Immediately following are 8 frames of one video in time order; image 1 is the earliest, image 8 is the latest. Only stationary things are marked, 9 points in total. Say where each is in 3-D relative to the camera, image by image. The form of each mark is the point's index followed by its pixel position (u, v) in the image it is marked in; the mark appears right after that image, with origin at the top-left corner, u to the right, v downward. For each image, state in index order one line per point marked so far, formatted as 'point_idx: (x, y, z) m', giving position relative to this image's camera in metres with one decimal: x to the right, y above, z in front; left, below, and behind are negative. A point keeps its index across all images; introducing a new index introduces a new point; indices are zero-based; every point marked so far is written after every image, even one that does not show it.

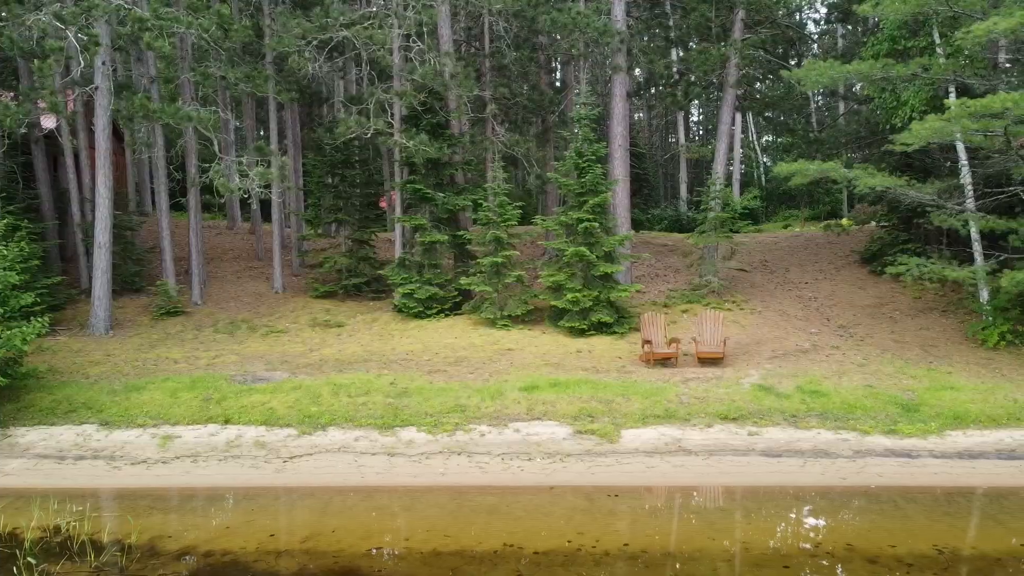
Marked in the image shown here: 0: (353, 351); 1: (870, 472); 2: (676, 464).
0: (-1.5, -0.6, +11.6) m
1: (+2.3, -1.2, +7.9) m
2: (+1.1, -1.2, +8.1) m
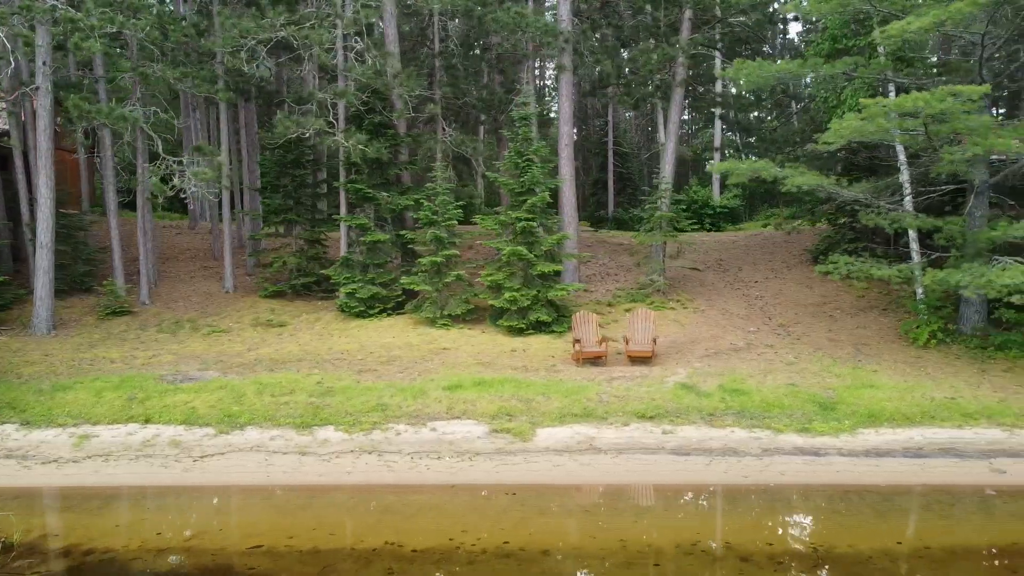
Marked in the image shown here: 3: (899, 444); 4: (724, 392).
0: (-2.1, -0.6, +11.6) m
1: (+1.7, -1.2, +7.9) m
2: (+0.5, -1.2, +8.1) m
3: (+2.6, -1.1, +8.3) m
4: (+1.7, -0.8, +9.6) m
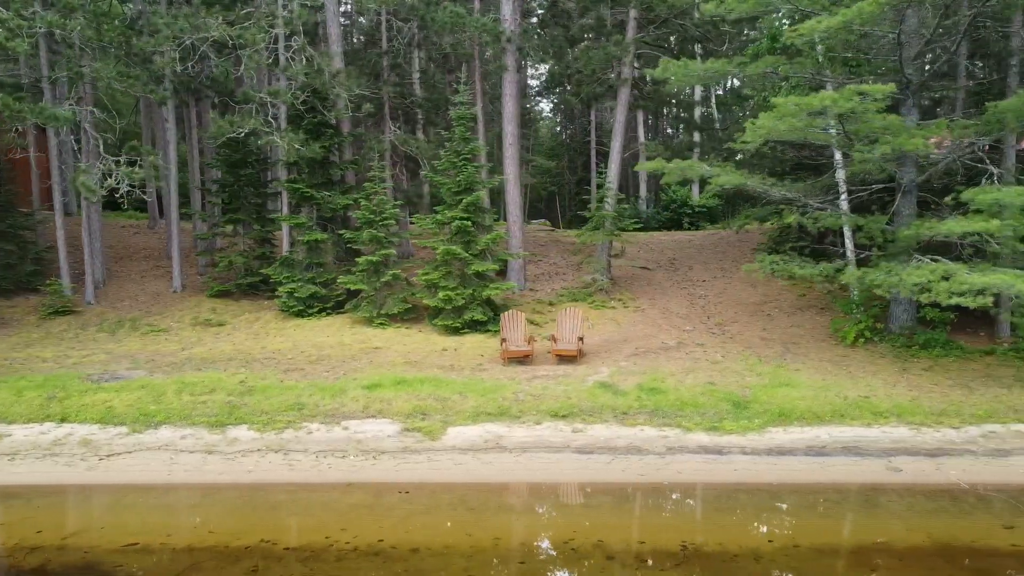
0: (-2.8, -0.6, +11.6) m
1: (+1.0, -1.2, +7.9) m
2: (-0.2, -1.2, +8.1) m
3: (+2.0, -1.1, +8.3) m
4: (+1.0, -0.8, +9.6) m
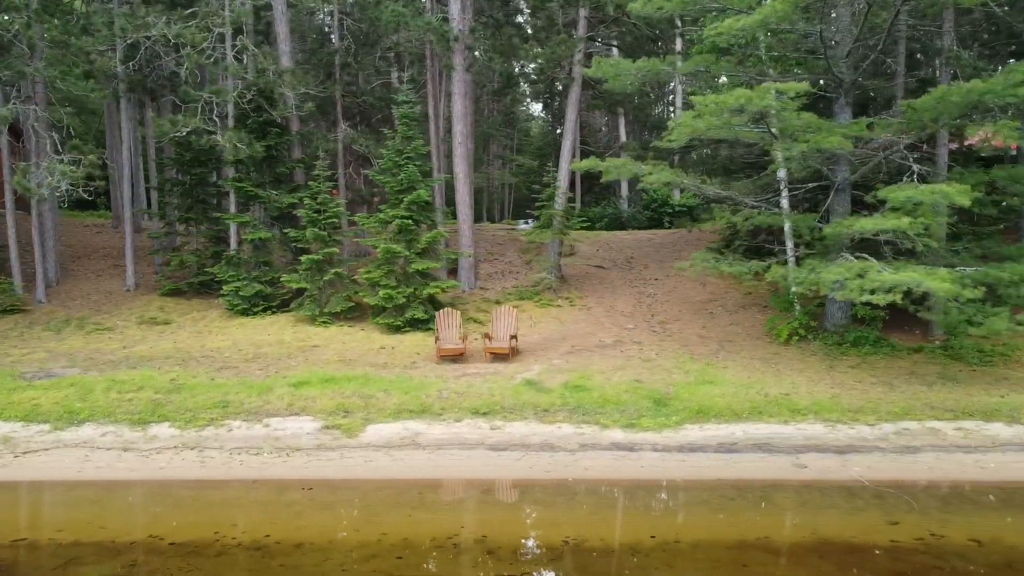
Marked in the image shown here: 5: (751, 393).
0: (-3.3, -0.6, +11.6) m
1: (+0.4, -1.2, +7.9) m
2: (-0.8, -1.1, +8.1) m
3: (+1.4, -1.0, +8.4) m
4: (+0.4, -0.8, +9.7) m
5: (+1.8, -0.8, +9.3) m
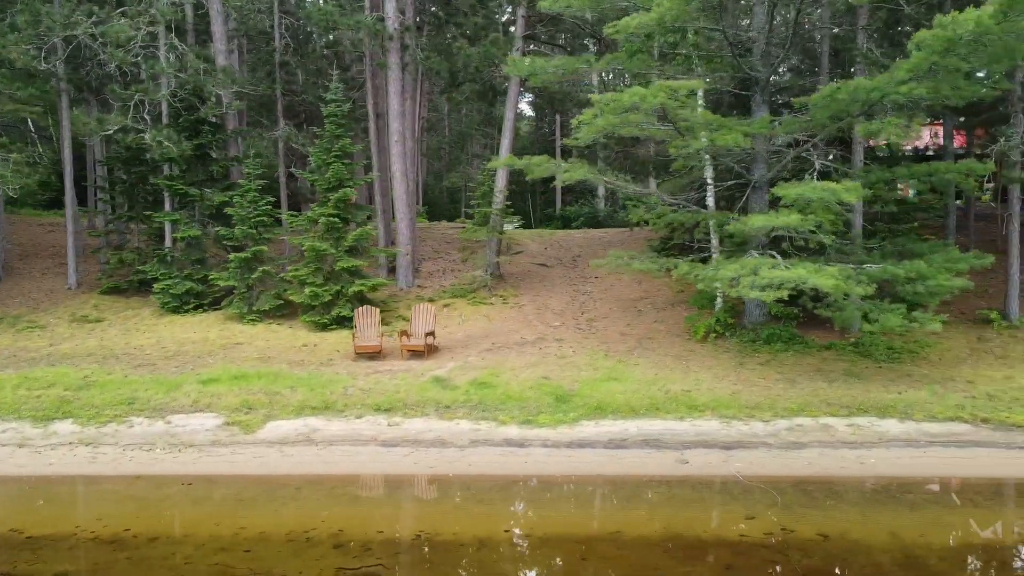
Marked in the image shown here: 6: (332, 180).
0: (-4.1, -0.6, +11.7) m
1: (-0.3, -1.1, +8.0) m
2: (-1.5, -1.1, +8.2) m
3: (+0.7, -1.0, +8.4) m
4: (-0.3, -0.8, +9.7) m
5: (+1.1, -0.8, +9.3) m
6: (-1.8, +1.1, +12.3) m
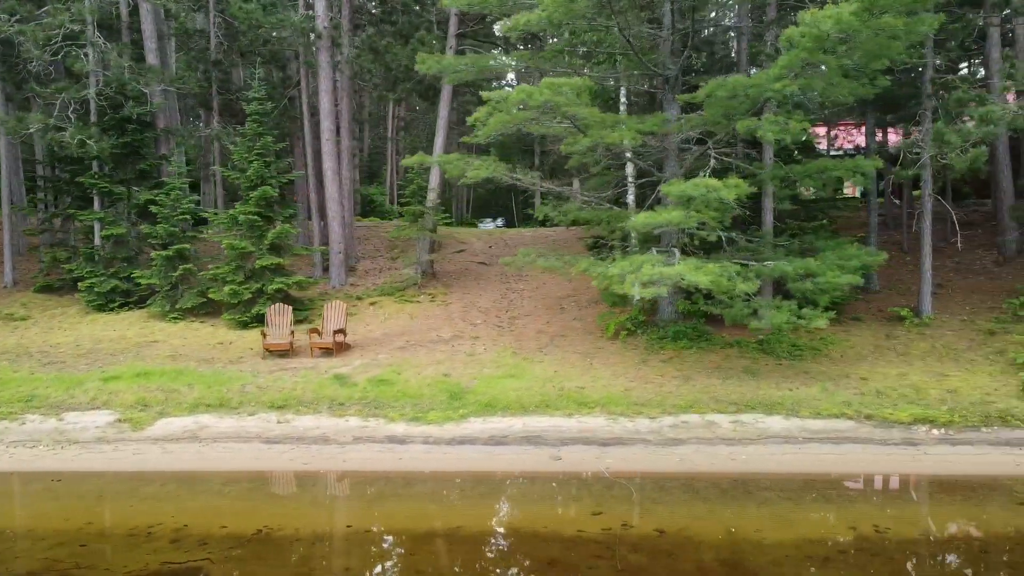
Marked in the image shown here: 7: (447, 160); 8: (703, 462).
0: (-4.9, -0.5, +11.7) m
1: (-1.1, -1.1, +8.0) m
2: (-2.3, -1.1, +8.2) m
3: (-0.2, -1.0, +8.4) m
4: (-1.1, -0.8, +9.7) m
5: (+0.3, -0.8, +9.3) m
6: (-2.6, +1.1, +12.3) m
7: (-0.6, +1.1, +10.9) m
8: (+1.2, -1.1, +7.6) m
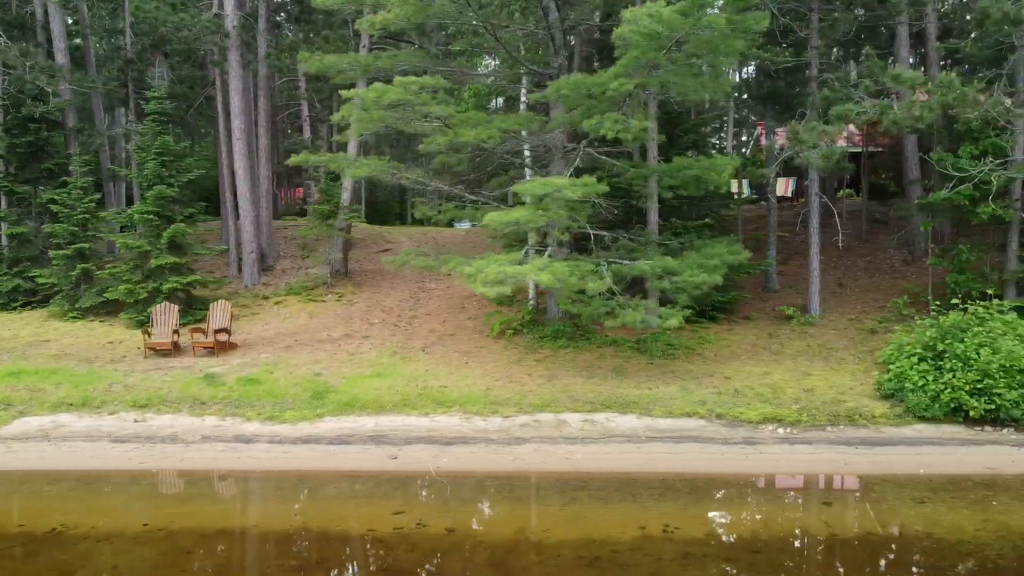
0: (-5.9, -0.5, +11.7) m
1: (-2.1, -1.1, +8.0) m
2: (-3.4, -1.1, +8.2) m
3: (-1.2, -1.0, +8.4) m
4: (-2.2, -0.7, +9.7) m
5: (-0.8, -0.8, +9.3) m
6: (-3.7, +1.1, +12.3) m
7: (-1.6, +1.1, +10.9) m
8: (+0.2, -1.1, +7.6) m
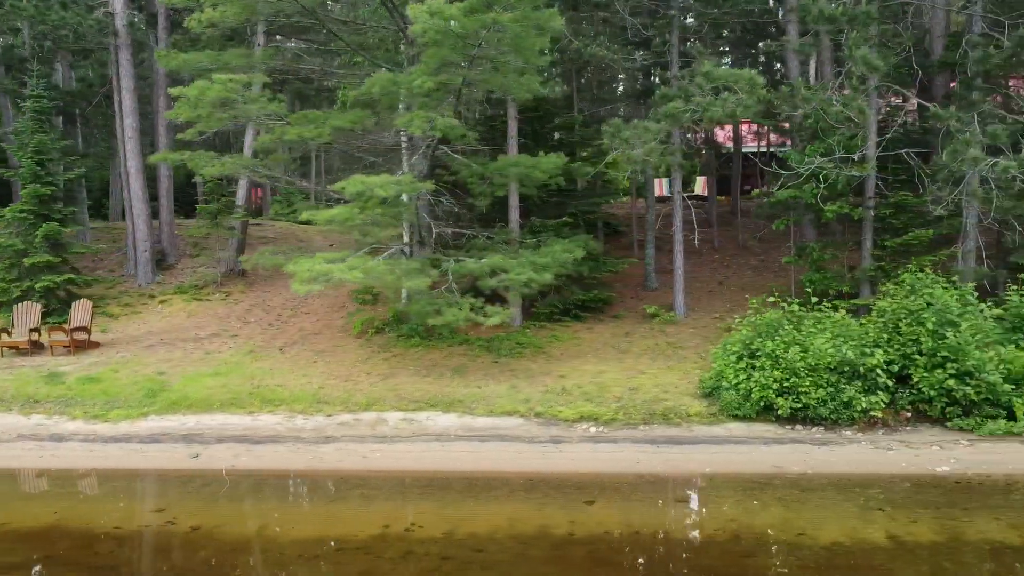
0: (-7.2, -0.5, +11.7) m
1: (-3.4, -1.1, +7.9) m
2: (-4.6, -1.1, +8.2) m
3: (-2.5, -1.0, +8.4) m
4: (-3.4, -0.7, +9.7) m
5: (-2.0, -0.7, +9.3) m
6: (-4.9, +1.1, +12.3) m
7: (-2.9, +1.2, +10.9) m
8: (-1.1, -1.1, +7.6) m
